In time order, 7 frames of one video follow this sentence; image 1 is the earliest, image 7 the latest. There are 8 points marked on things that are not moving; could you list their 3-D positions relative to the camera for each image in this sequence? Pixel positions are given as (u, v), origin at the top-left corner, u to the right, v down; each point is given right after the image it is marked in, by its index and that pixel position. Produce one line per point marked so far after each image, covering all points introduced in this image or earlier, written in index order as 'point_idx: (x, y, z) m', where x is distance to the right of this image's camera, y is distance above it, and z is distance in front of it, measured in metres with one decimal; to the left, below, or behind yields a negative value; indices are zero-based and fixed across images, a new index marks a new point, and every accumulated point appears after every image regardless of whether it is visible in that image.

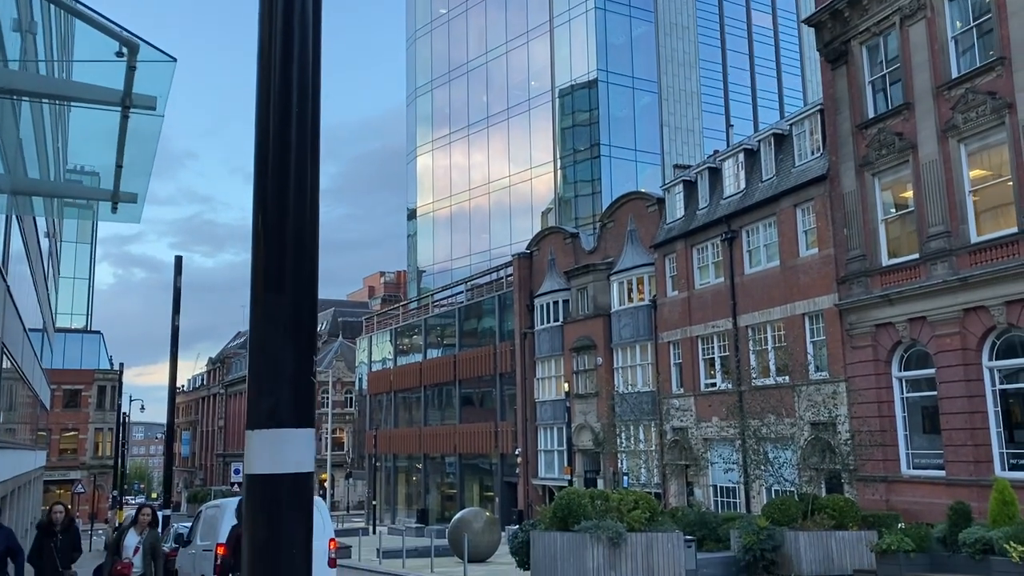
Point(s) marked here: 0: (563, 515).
0: (+1.0, -4.5, +16.8) m
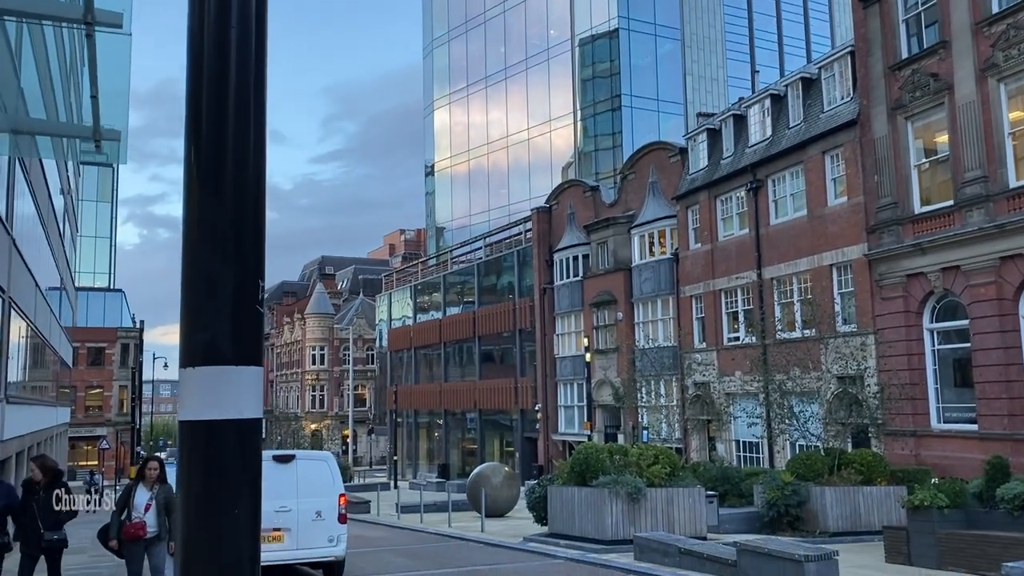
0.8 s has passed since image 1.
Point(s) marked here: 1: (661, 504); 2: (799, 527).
0: (+1.3, -3.5, +16.4) m
1: (+2.7, -3.9, +15.5) m
2: (+5.6, -4.7, +16.9) m
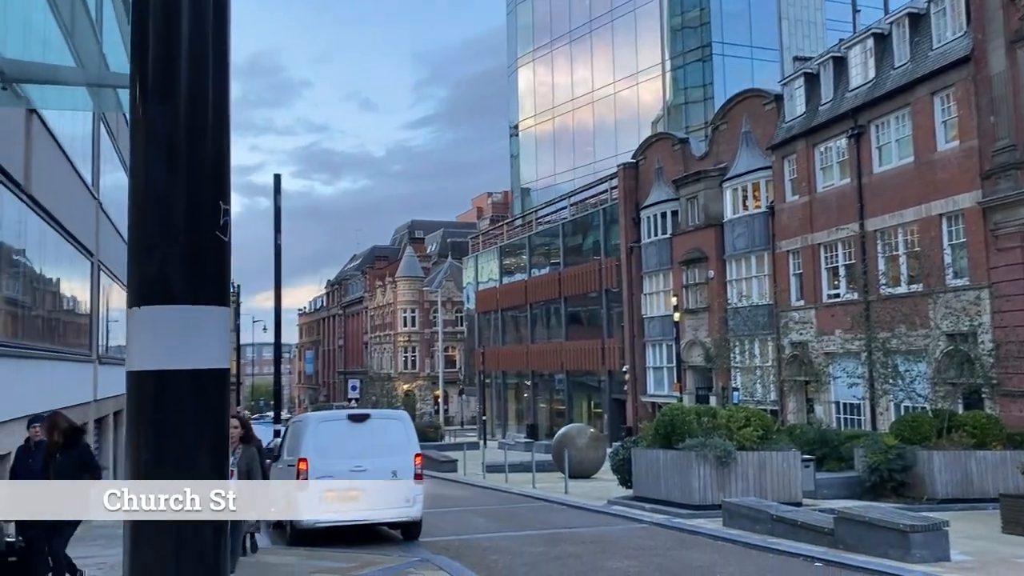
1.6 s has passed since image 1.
0: (+2.8, -2.6, +15.7) m
1: (+4.1, -3.1, +14.7) m
2: (+7.2, -3.8, +15.8) m
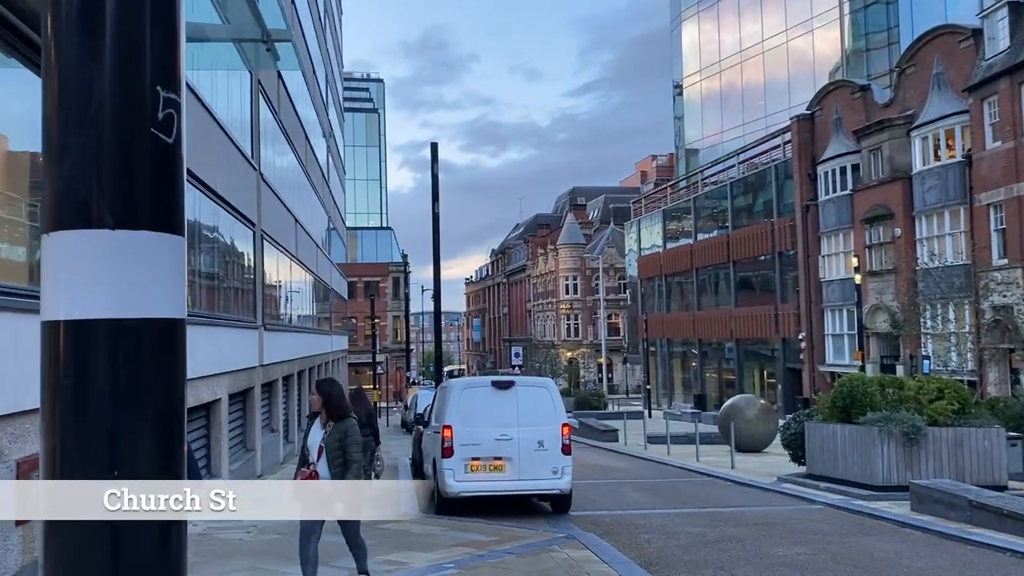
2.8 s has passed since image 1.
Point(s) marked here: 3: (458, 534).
0: (+5.5, -1.9, +14.2) m
1: (+6.6, -2.4, +13.0) m
2: (+9.8, -3.0, +13.5) m
3: (-0.6, -2.8, +9.9) m
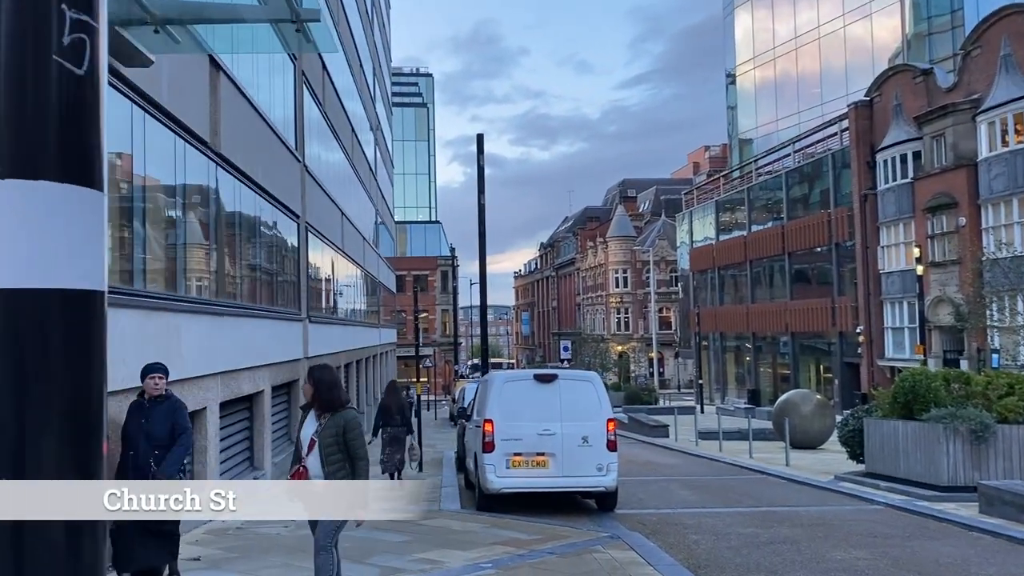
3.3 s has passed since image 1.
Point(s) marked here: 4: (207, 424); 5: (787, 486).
0: (+6.2, -1.8, +13.5) m
1: (+7.2, -2.3, +12.2) m
2: (+10.5, -2.8, +12.5) m
3: (-0.2, -2.7, +9.6) m
4: (-3.8, -1.7, +10.6) m
5: (+4.6, -3.3, +14.3) m
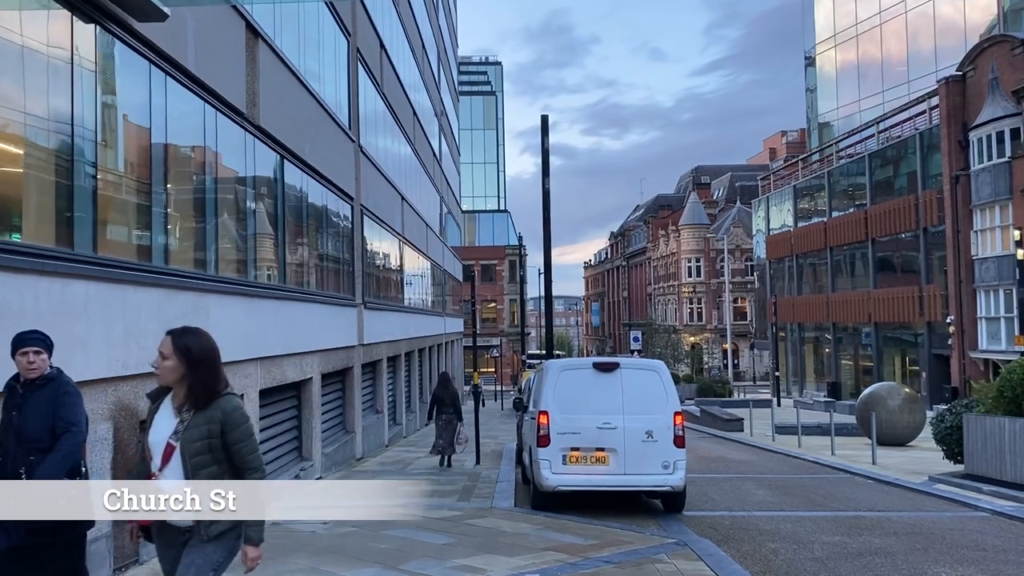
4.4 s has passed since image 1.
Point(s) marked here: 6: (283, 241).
0: (+7.1, -1.5, +12.1) m
1: (+8.0, -2.0, +10.7) m
2: (+11.3, -2.6, +10.8) m
3: (+0.4, -2.5, +8.7) m
4: (-3.1, -1.5, +10.0) m
5: (+5.5, -3.0, +13.0) m
6: (-3.3, +0.7, +12.4) m
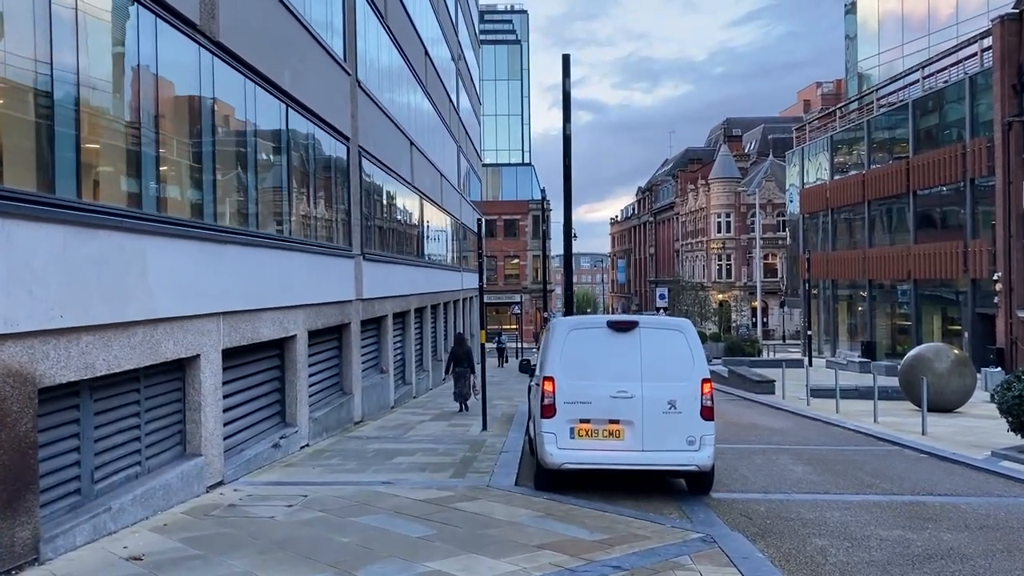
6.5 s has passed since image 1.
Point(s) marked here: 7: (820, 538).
0: (+7.1, -0.9, +10.4) m
1: (+8.0, -1.4, +9.0) m
2: (+11.3, -2.0, +9.0) m
3: (+0.3, -2.0, +7.3) m
4: (-3.1, -0.9, +8.6) m
5: (+5.6, -2.4, +11.4) m
6: (-3.2, +1.3, +10.9) m
7: (+2.6, -2.1, +7.3) m
